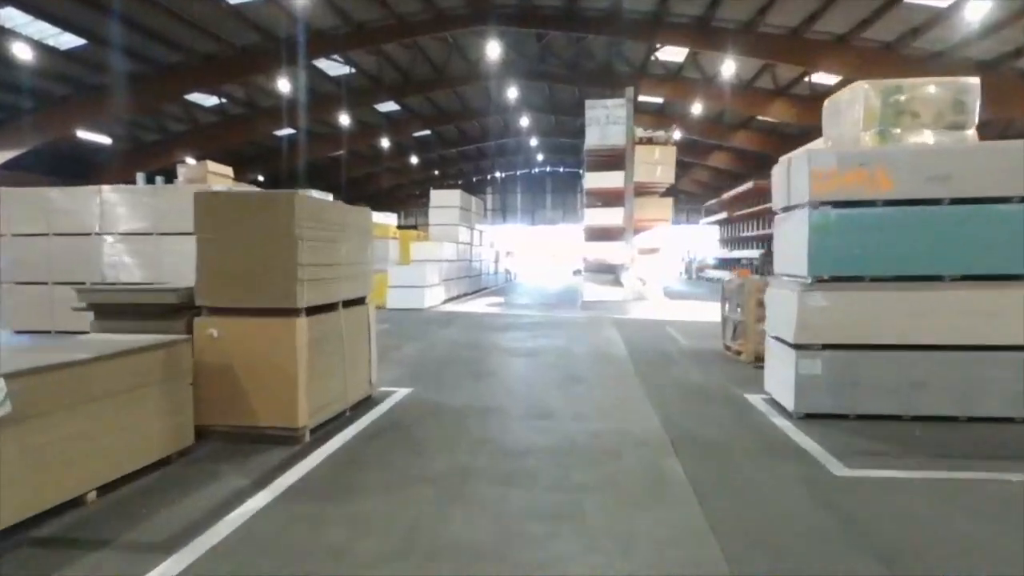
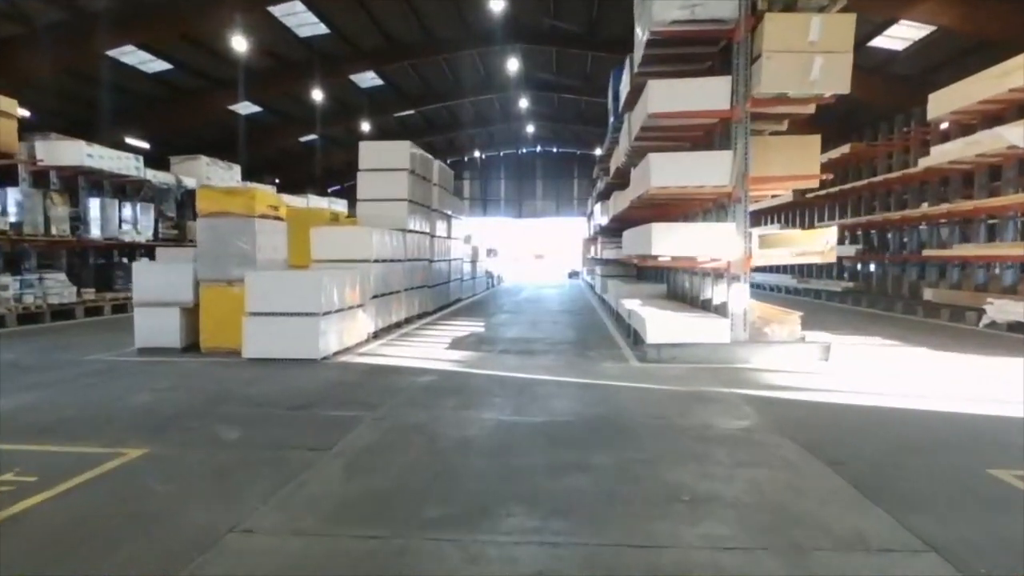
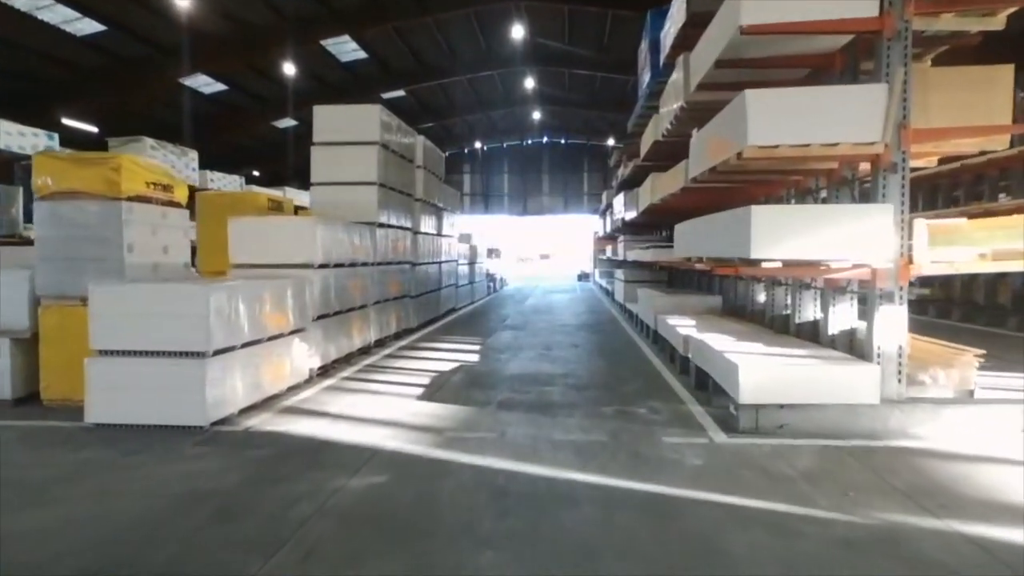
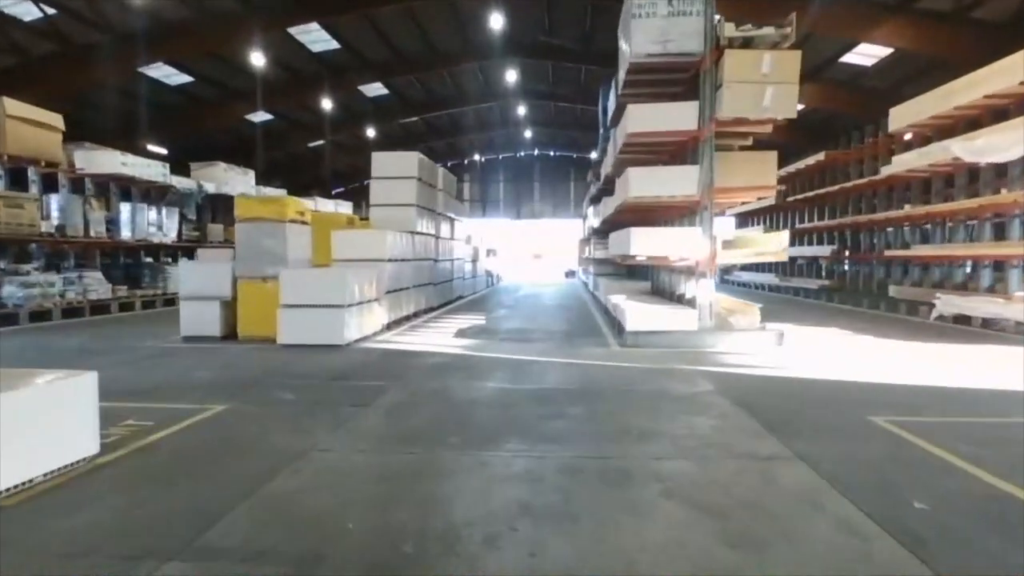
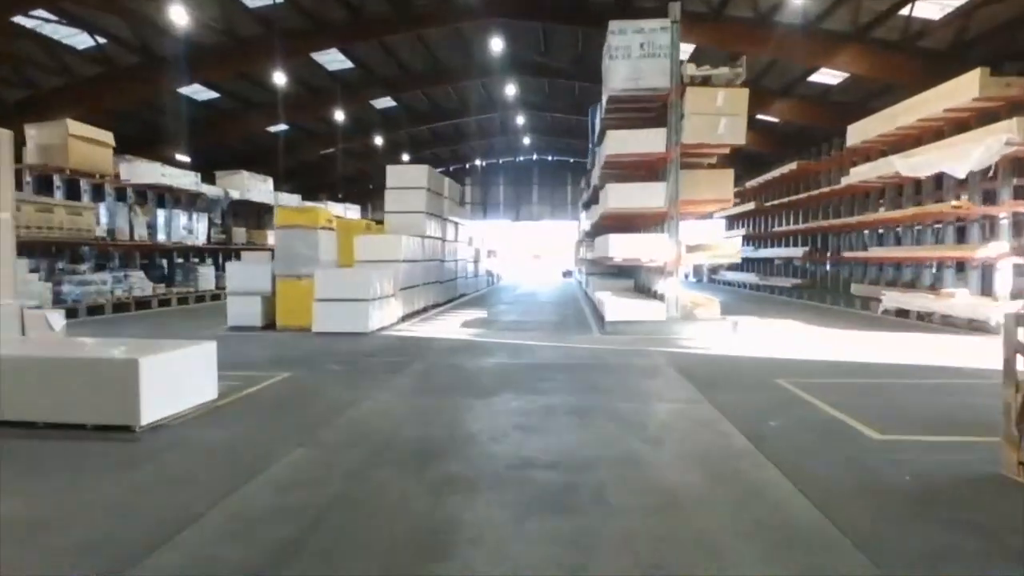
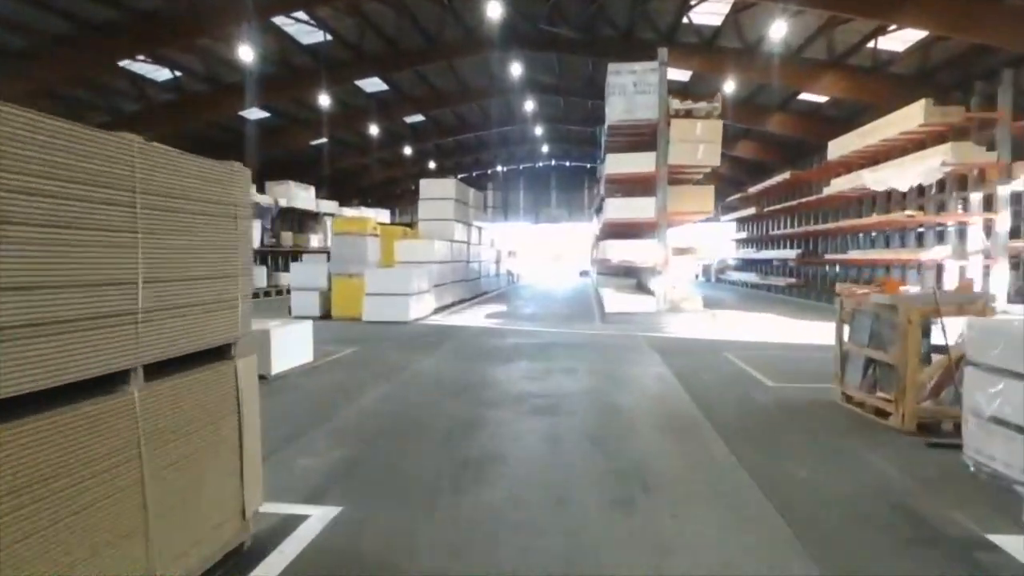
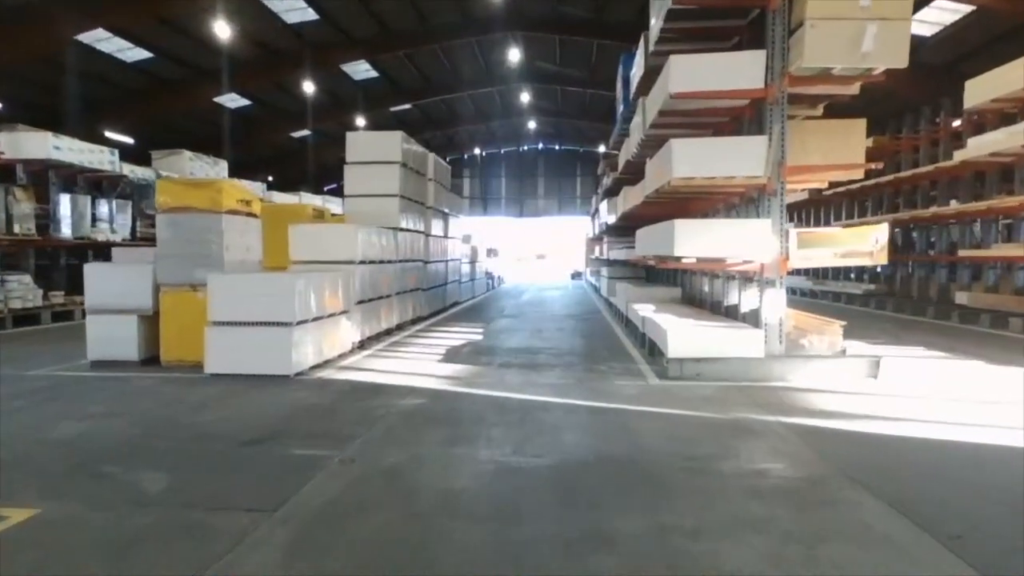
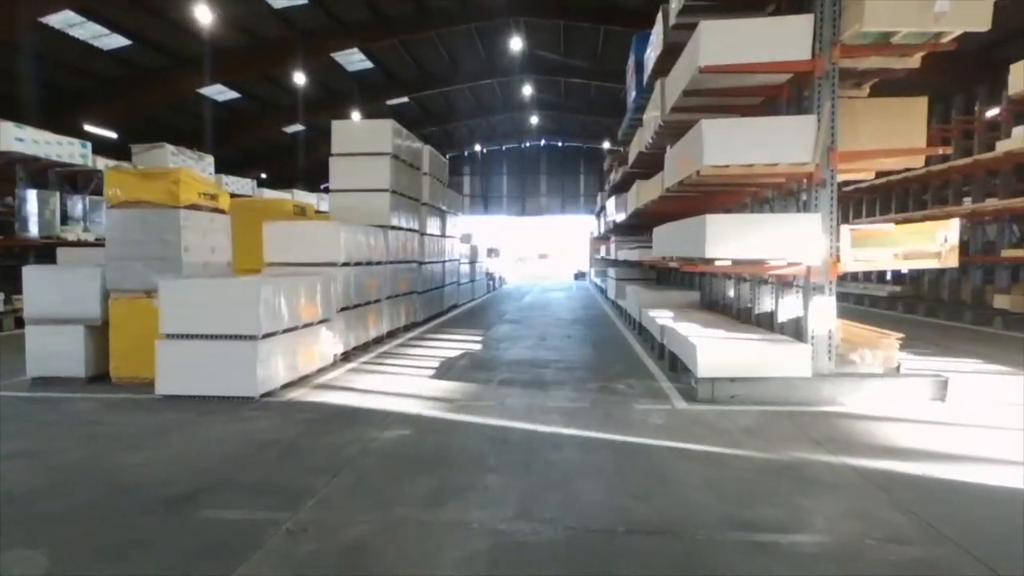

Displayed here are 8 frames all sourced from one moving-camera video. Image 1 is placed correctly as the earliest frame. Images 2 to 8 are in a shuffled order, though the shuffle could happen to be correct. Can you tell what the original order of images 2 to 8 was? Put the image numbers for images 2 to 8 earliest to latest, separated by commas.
6, 5, 4, 2, 7, 8, 3
